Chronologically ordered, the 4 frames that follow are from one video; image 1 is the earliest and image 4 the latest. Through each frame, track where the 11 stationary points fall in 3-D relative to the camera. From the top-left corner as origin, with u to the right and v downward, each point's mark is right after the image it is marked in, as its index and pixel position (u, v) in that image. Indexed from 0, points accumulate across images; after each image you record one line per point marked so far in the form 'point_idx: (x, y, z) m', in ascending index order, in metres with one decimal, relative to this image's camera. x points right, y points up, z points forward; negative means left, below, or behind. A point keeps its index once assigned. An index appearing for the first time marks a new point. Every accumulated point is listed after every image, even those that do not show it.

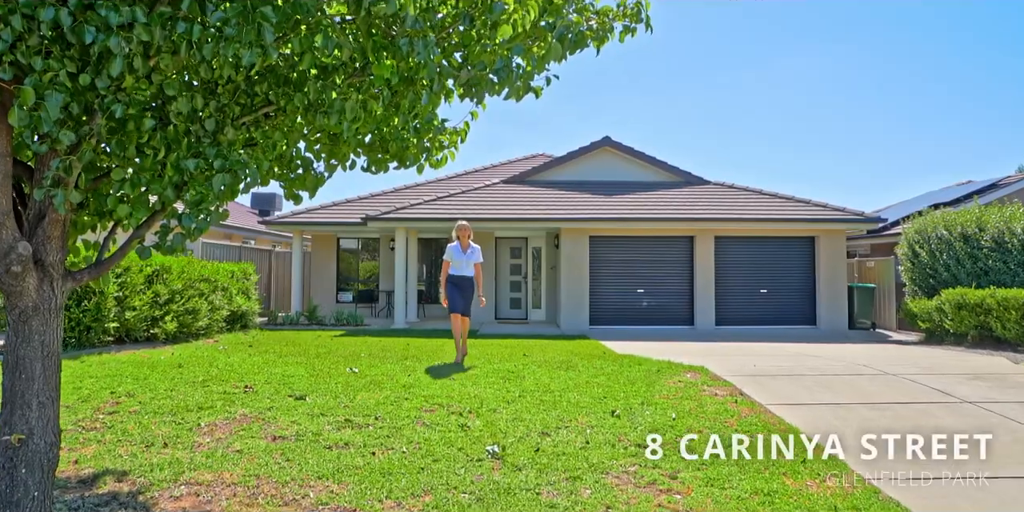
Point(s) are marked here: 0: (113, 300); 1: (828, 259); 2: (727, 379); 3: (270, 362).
0: (-5.6, -0.6, +7.4) m
1: (+8.3, -0.1, +13.9) m
2: (+2.7, -1.5, +6.6) m
3: (-3.1, -1.3, +6.7) m
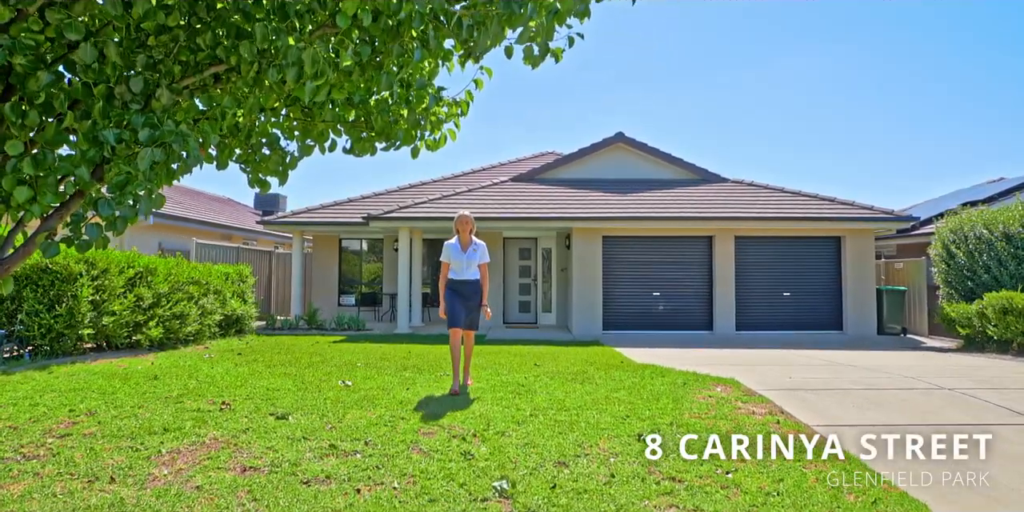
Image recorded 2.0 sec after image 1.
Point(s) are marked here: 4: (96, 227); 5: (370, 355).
0: (-5.5, -0.6, +6.9) m
1: (+8.5, -0.1, +13.1) m
2: (+2.8, -1.5, +5.9) m
3: (-2.9, -1.3, +6.1) m
4: (-1.7, +0.1, +2.1) m
5: (-2.1, -1.5, +7.8) m
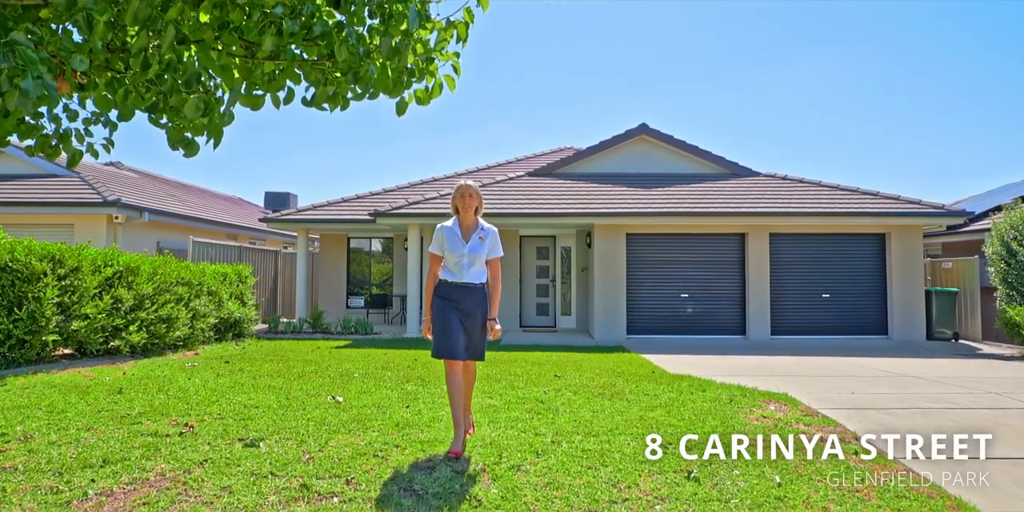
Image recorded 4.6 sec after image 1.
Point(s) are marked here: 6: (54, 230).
0: (-5.3, -0.6, +6.2) m
1: (+8.9, -0.1, +12.0) m
2: (+2.9, -1.5, +4.9) m
3: (-2.8, -1.3, +5.4) m
4: (-1.6, +0.2, +1.3) m
5: (-1.8, -1.4, +7.0) m
6: (-9.6, +0.6, +11.2) m
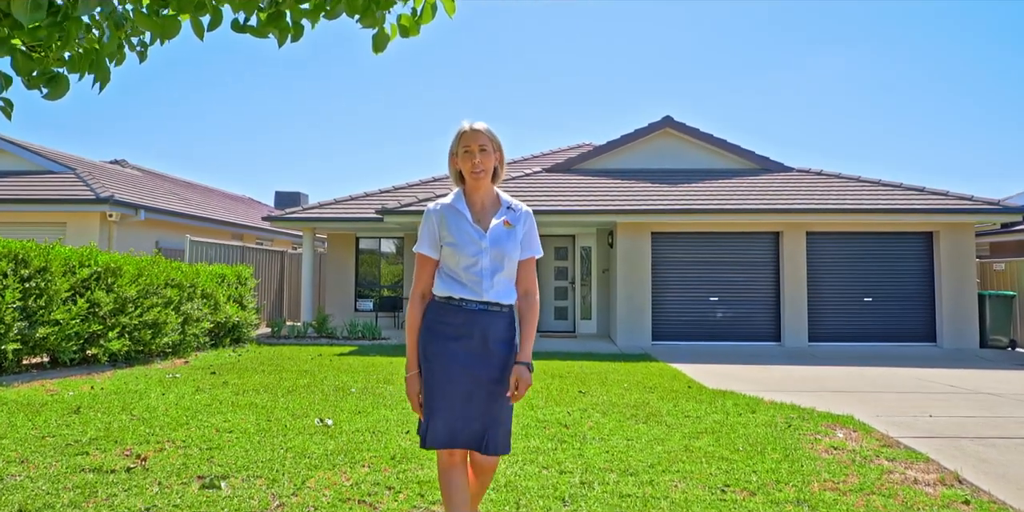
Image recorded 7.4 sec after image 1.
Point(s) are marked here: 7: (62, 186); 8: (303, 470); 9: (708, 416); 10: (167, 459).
0: (-5.1, -0.6, +5.6) m
1: (+9.2, -0.1, +11.0) m
2: (+3.1, -1.5, +4.1) m
3: (-2.6, -1.3, +4.7) m
4: (-1.6, +0.2, +0.6) m
5: (-1.6, -1.4, +6.3) m
6: (-9.3, +0.5, +10.7) m
7: (-9.1, +1.4, +10.8) m
8: (-1.3, -1.3, +3.3) m
9: (+1.7, -1.4, +4.7) m
10: (-2.2, -1.3, +3.4) m
